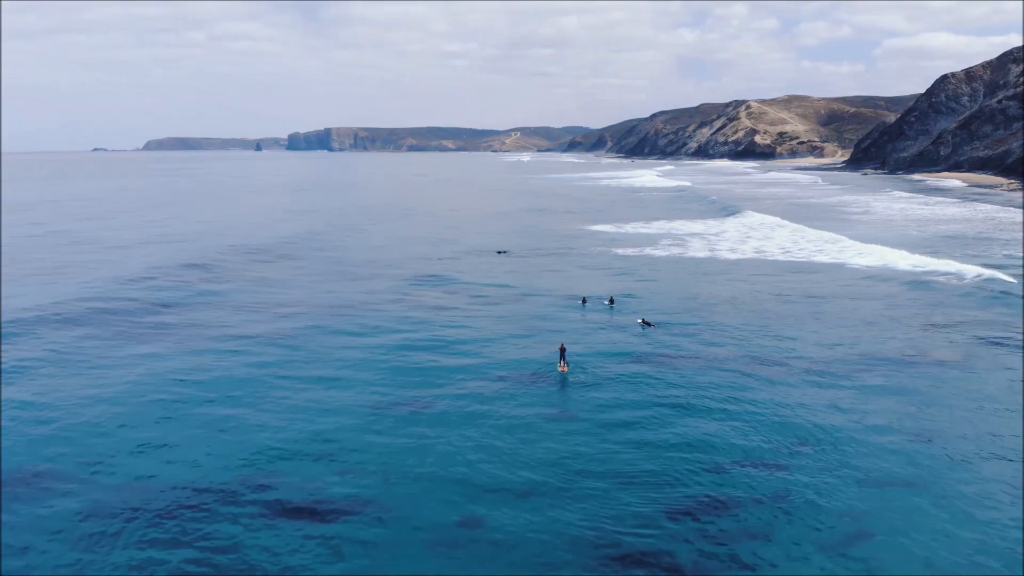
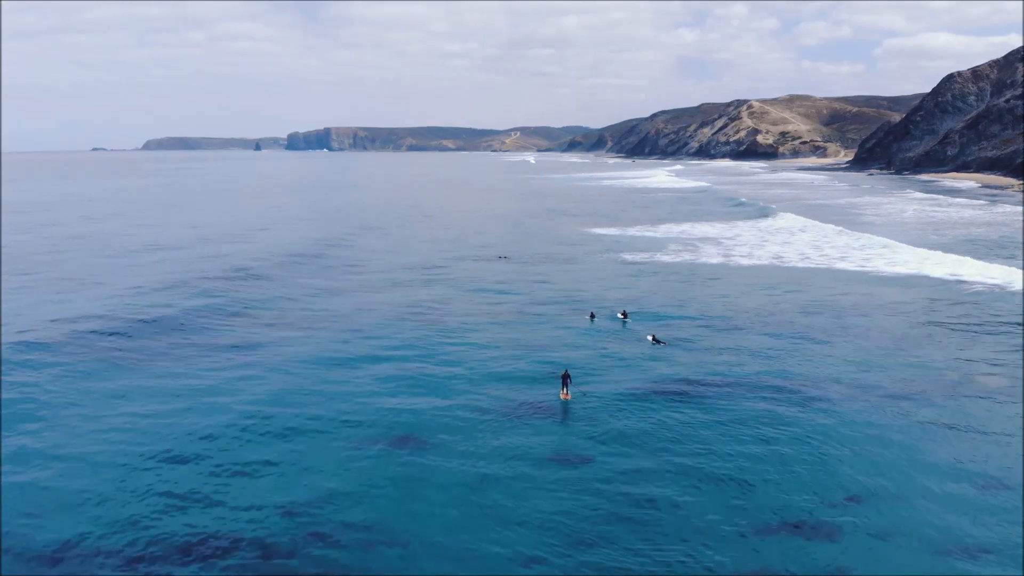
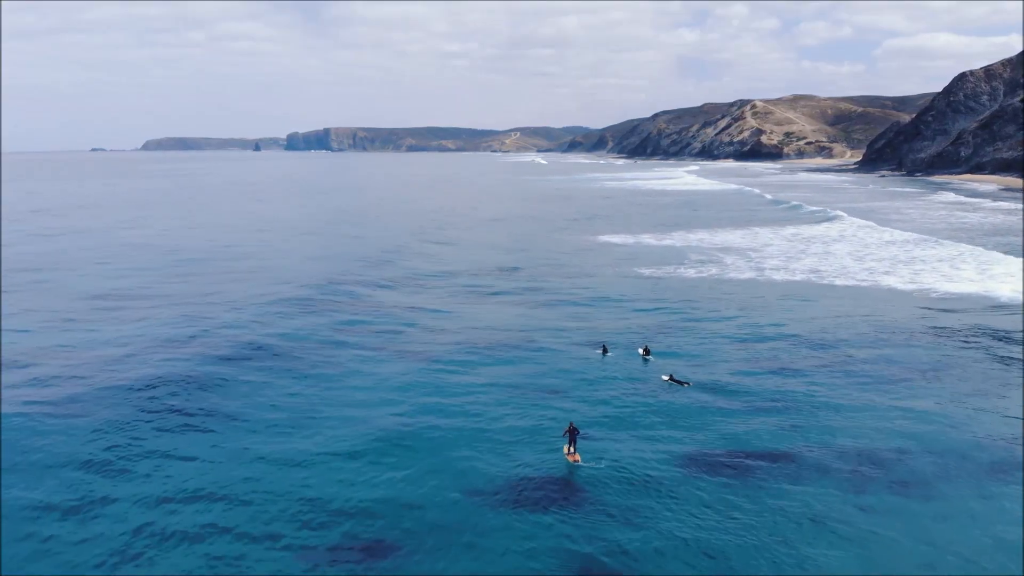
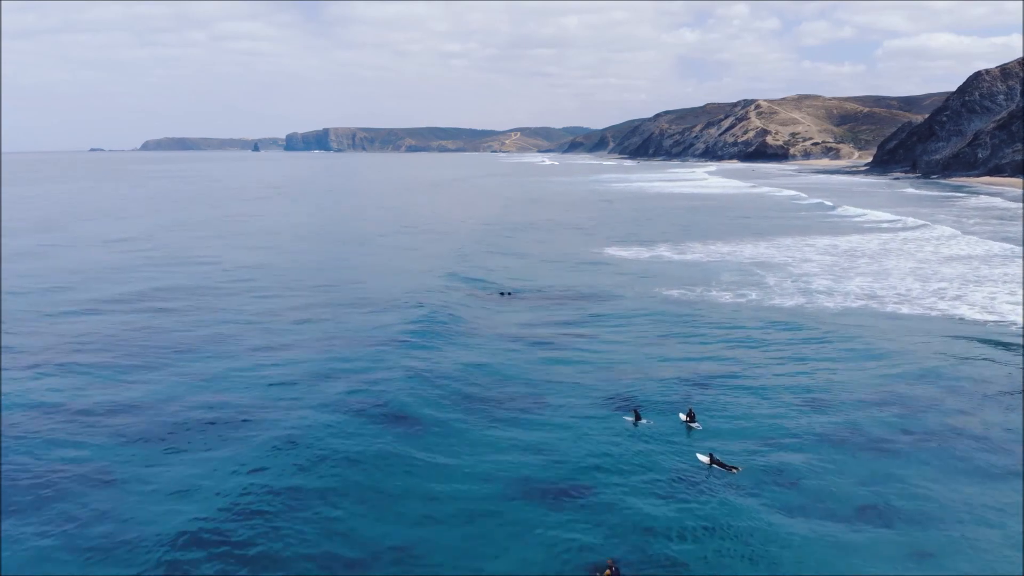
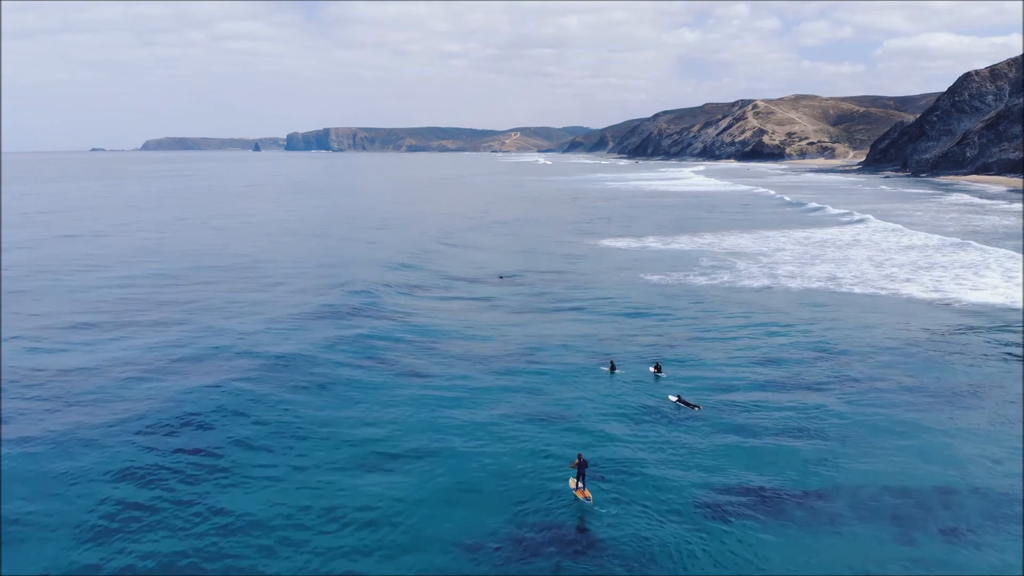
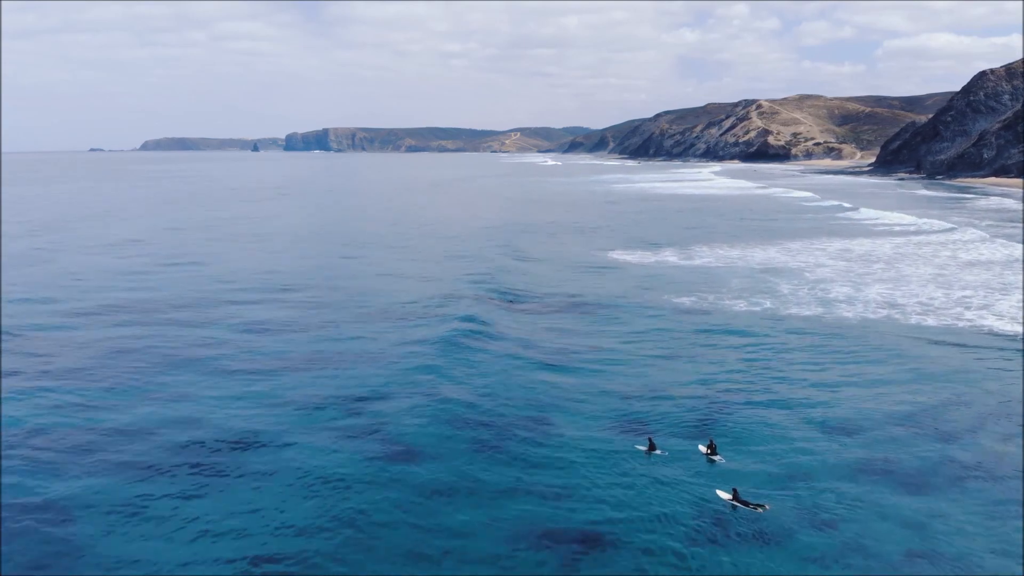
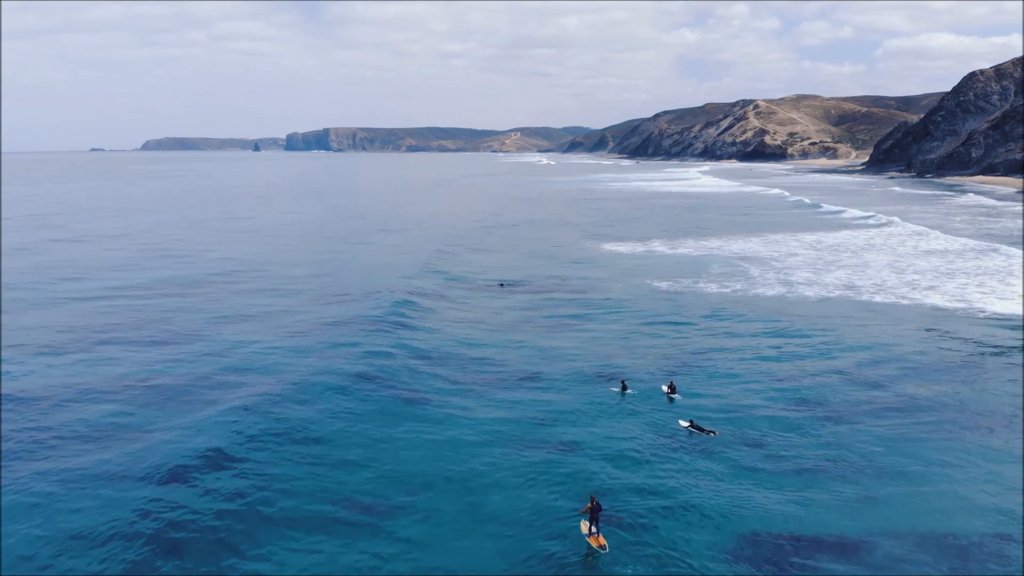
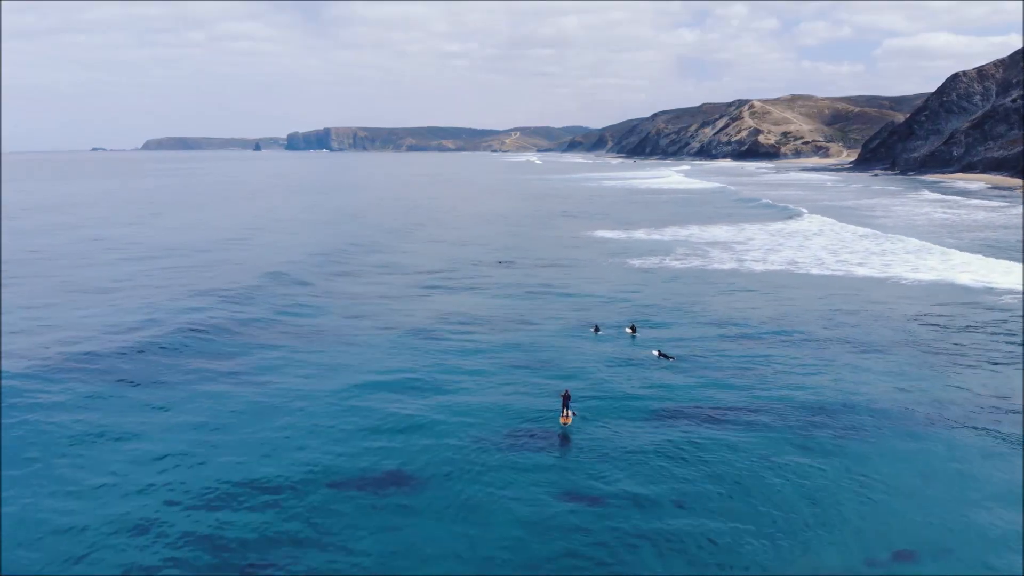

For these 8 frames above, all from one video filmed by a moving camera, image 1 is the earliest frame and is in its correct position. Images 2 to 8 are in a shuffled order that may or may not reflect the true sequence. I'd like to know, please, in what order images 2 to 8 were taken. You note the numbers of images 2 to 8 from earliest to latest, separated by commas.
2, 8, 3, 5, 7, 4, 6
